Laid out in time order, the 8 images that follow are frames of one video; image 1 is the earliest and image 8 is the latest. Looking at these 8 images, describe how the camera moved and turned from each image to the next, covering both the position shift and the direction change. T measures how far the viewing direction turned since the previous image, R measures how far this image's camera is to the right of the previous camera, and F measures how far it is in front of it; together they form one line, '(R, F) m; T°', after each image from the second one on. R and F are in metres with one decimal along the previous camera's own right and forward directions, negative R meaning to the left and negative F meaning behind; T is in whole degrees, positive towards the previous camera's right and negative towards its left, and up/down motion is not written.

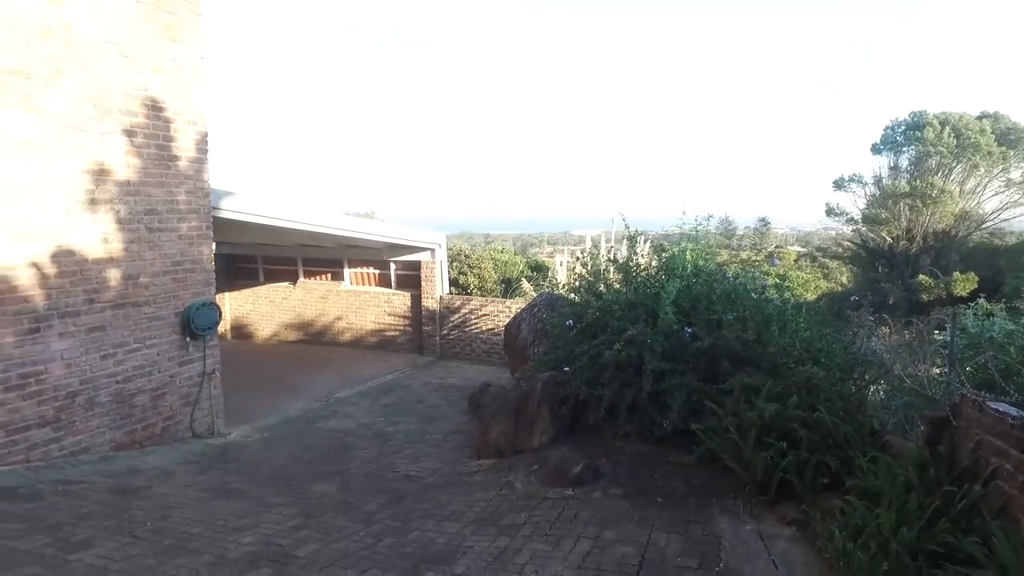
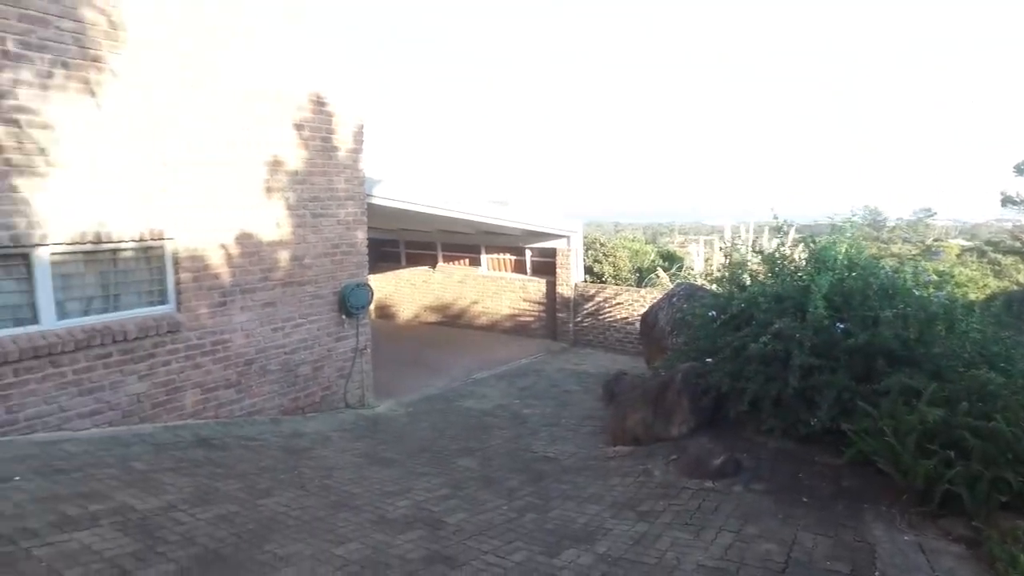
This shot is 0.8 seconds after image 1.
(-0.1, -0.1) m; -11°
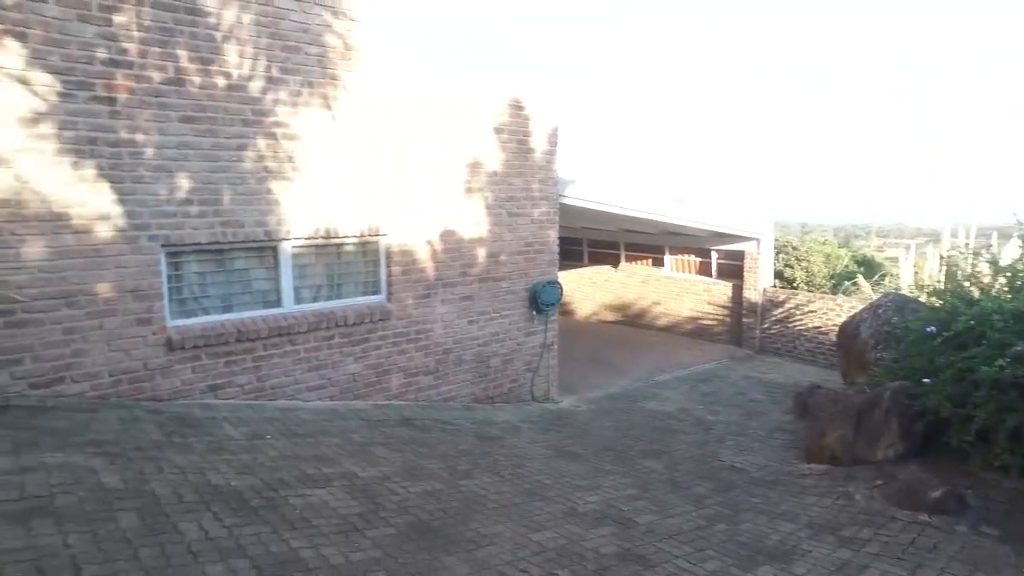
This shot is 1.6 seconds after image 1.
(-0.1, -0.1) m; -14°
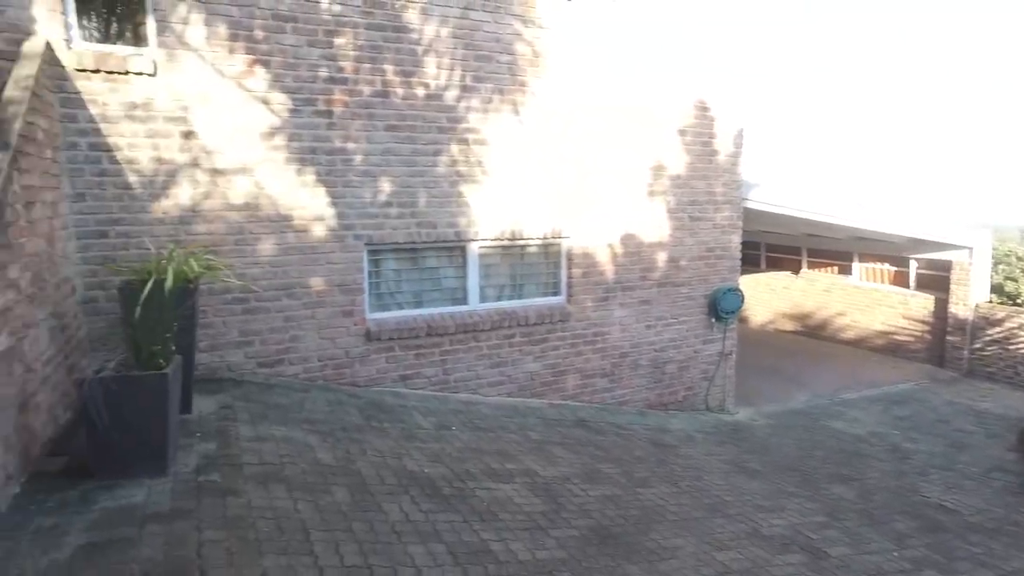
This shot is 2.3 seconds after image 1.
(-0.1, 0.0) m; -13°
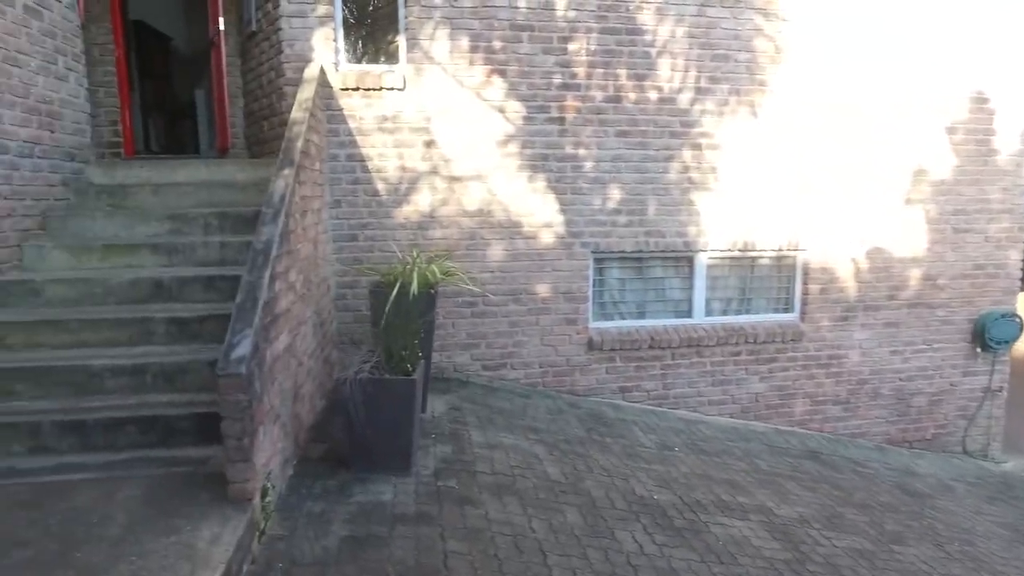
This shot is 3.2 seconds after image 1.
(-0.3, +0.1) m; -16°
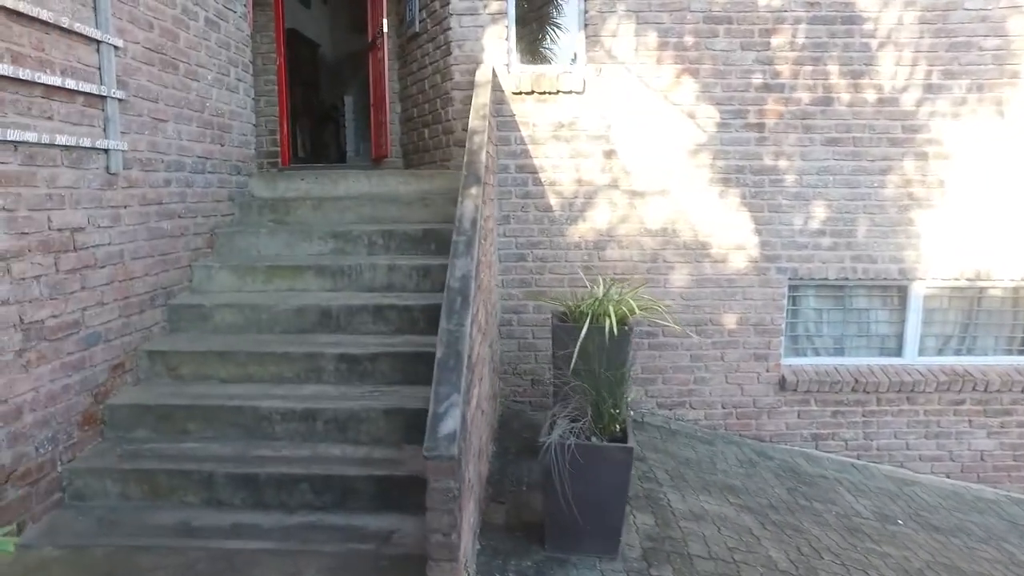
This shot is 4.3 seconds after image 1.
(-0.5, +0.5) m; -9°
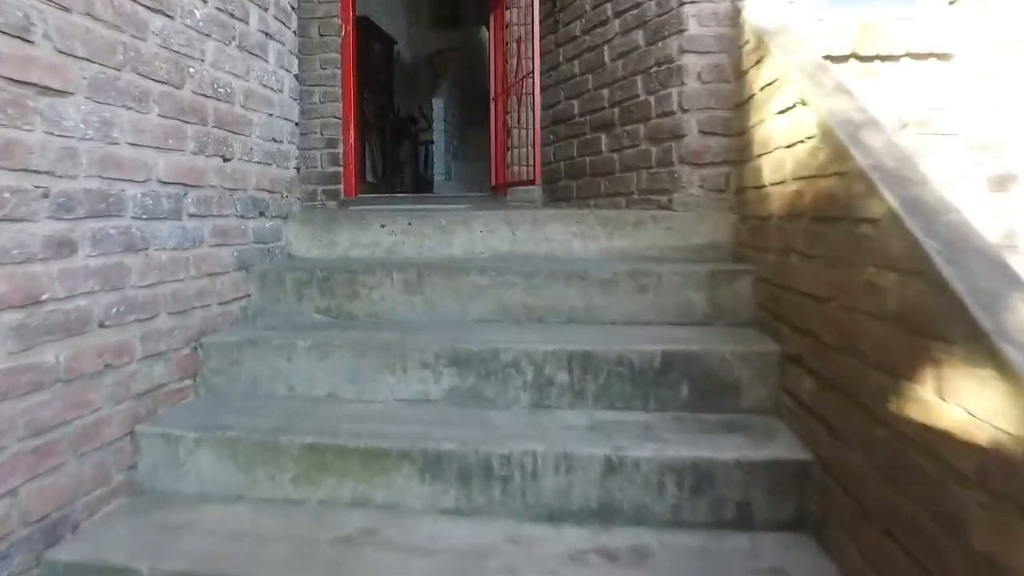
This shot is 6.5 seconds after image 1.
(-0.8, +2.4) m; -4°
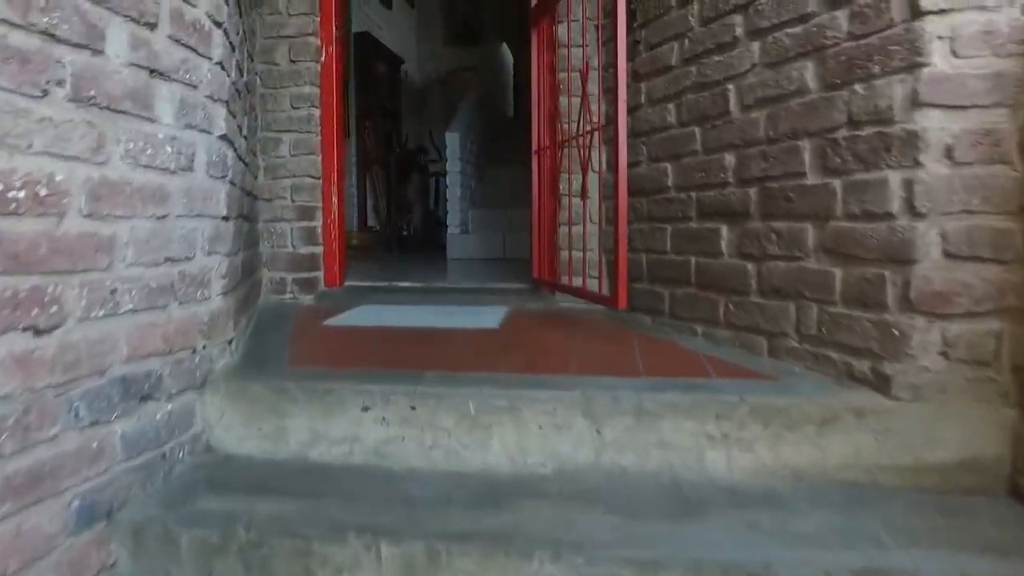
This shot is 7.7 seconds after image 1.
(-0.2, +1.1) m; -1°
